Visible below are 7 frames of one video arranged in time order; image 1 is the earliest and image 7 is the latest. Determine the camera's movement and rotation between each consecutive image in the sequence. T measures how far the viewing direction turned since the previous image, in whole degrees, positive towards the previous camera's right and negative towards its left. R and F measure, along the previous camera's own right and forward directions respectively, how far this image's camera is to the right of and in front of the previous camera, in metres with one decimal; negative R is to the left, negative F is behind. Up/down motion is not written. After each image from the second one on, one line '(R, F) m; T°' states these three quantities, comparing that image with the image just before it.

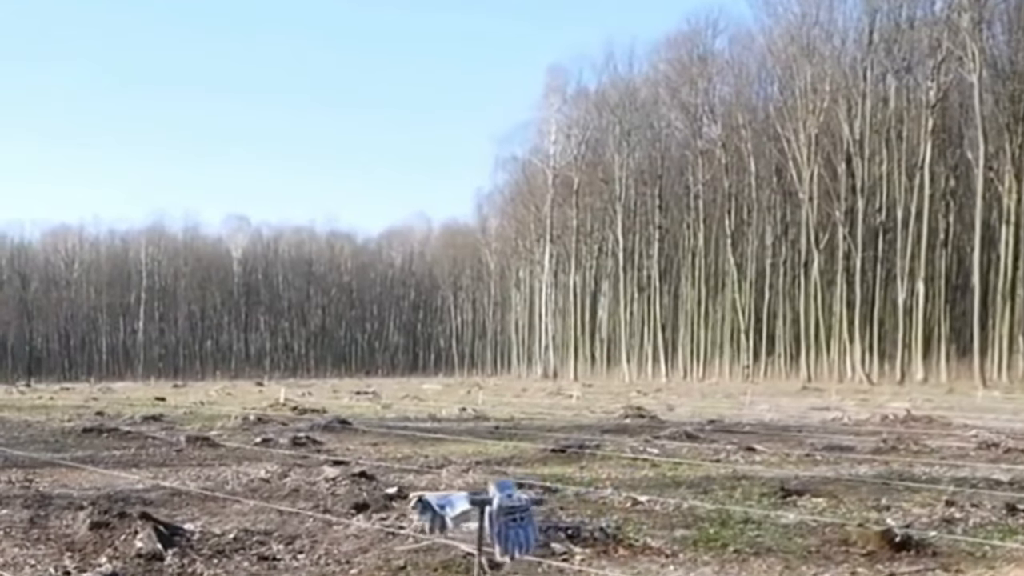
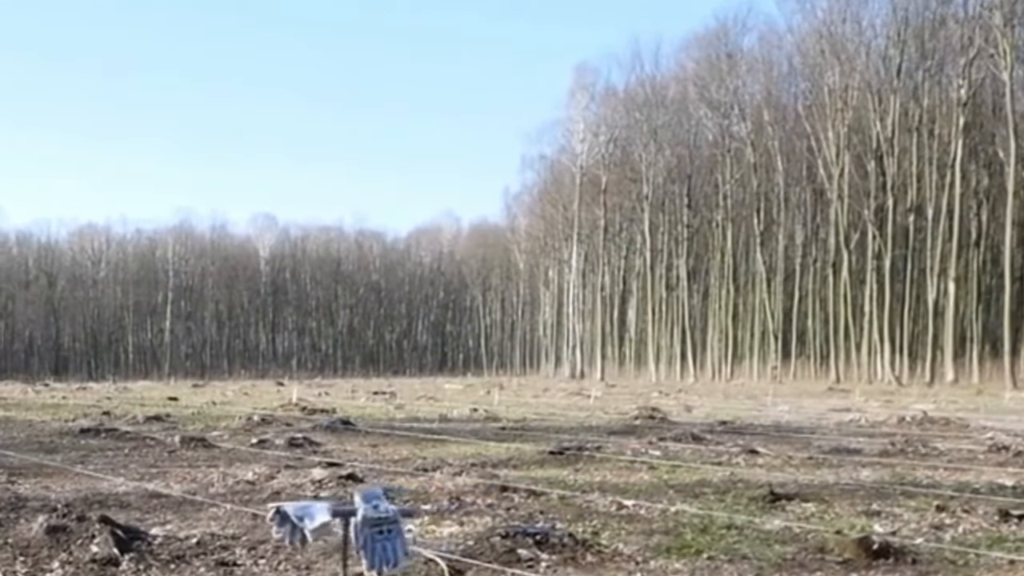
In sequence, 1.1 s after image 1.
(+0.4, +0.2) m; -2°
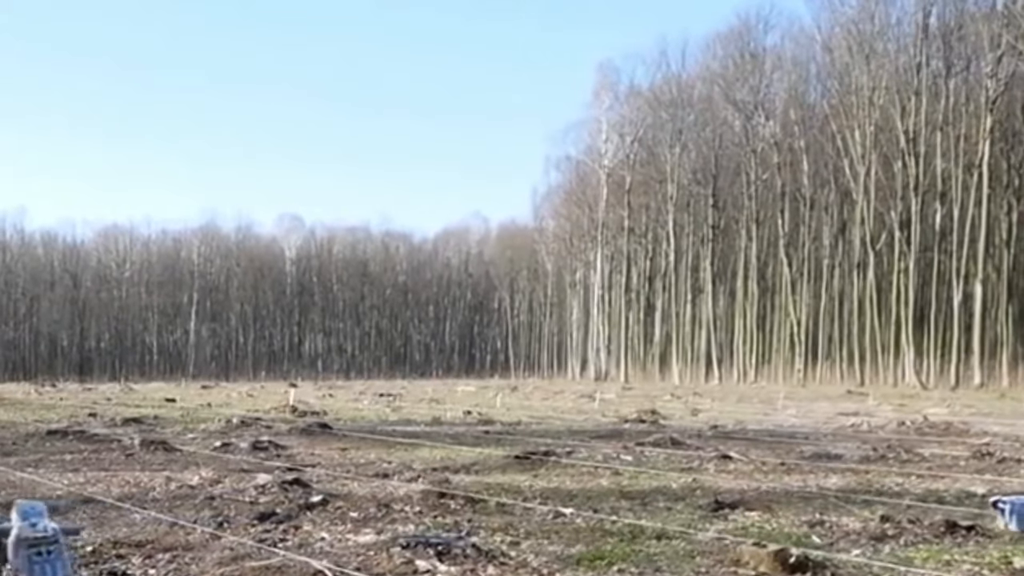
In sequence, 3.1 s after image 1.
(+0.9, +0.2) m; -2°
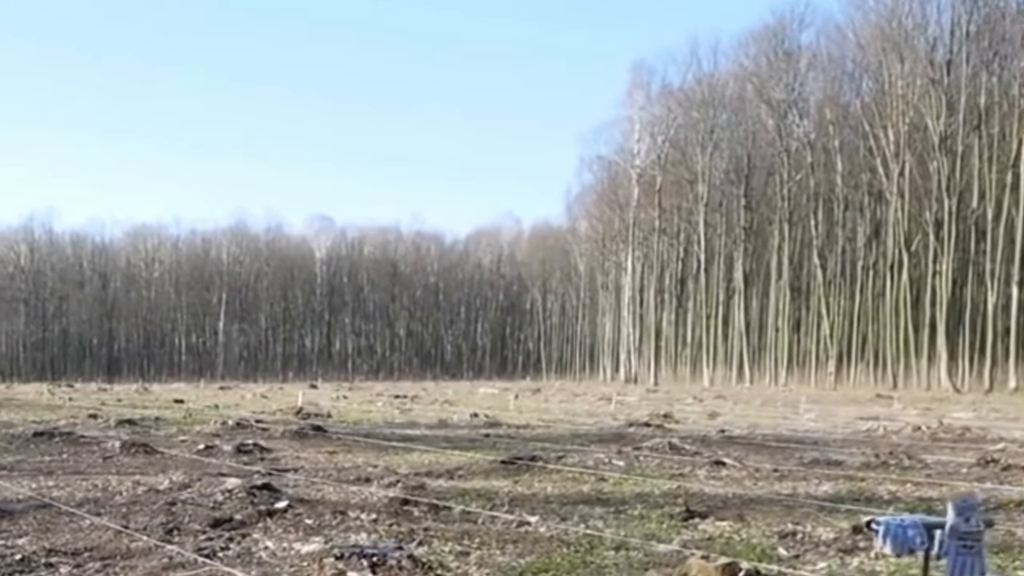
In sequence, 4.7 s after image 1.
(+0.6, +0.3) m; -2°
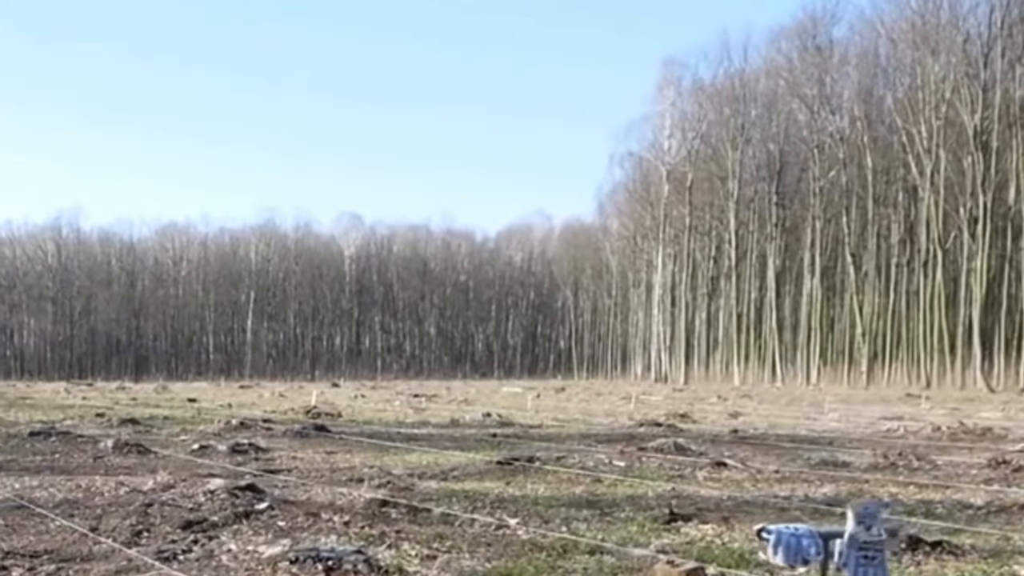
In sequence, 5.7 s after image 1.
(+0.5, +0.2) m; -2°
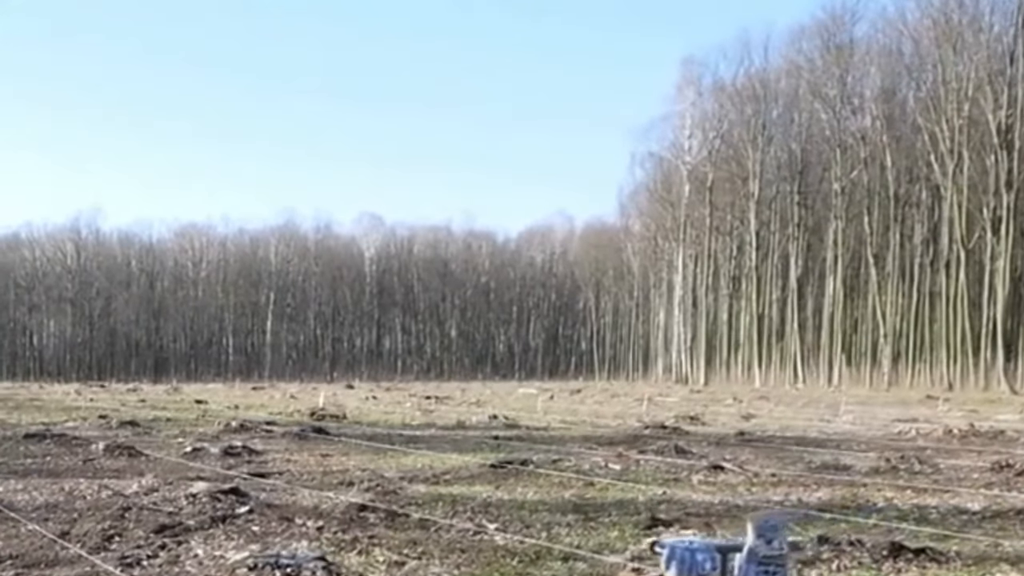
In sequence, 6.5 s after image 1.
(+0.4, +0.1) m; -1°
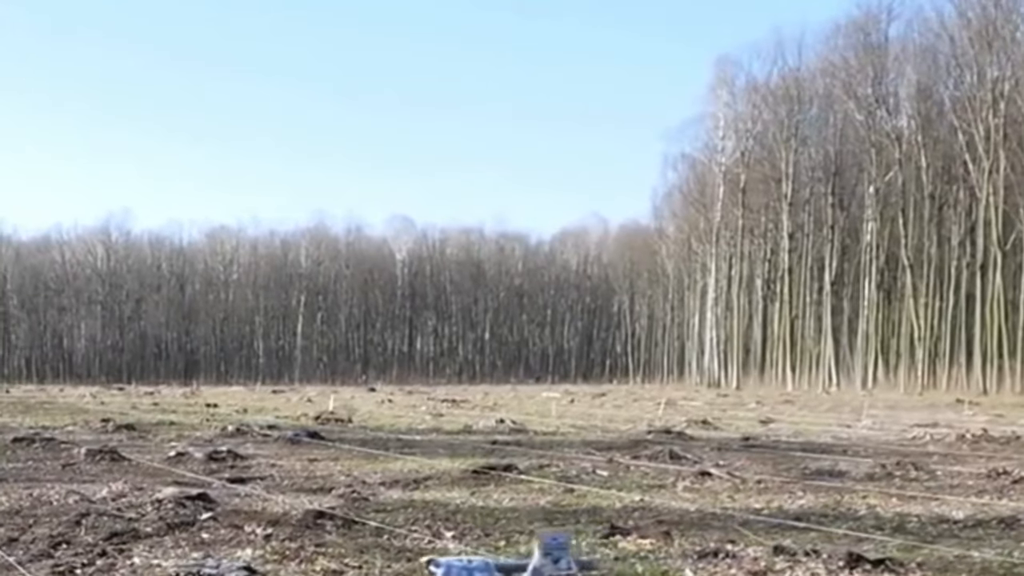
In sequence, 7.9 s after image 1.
(+0.7, +0.2) m; -2°
